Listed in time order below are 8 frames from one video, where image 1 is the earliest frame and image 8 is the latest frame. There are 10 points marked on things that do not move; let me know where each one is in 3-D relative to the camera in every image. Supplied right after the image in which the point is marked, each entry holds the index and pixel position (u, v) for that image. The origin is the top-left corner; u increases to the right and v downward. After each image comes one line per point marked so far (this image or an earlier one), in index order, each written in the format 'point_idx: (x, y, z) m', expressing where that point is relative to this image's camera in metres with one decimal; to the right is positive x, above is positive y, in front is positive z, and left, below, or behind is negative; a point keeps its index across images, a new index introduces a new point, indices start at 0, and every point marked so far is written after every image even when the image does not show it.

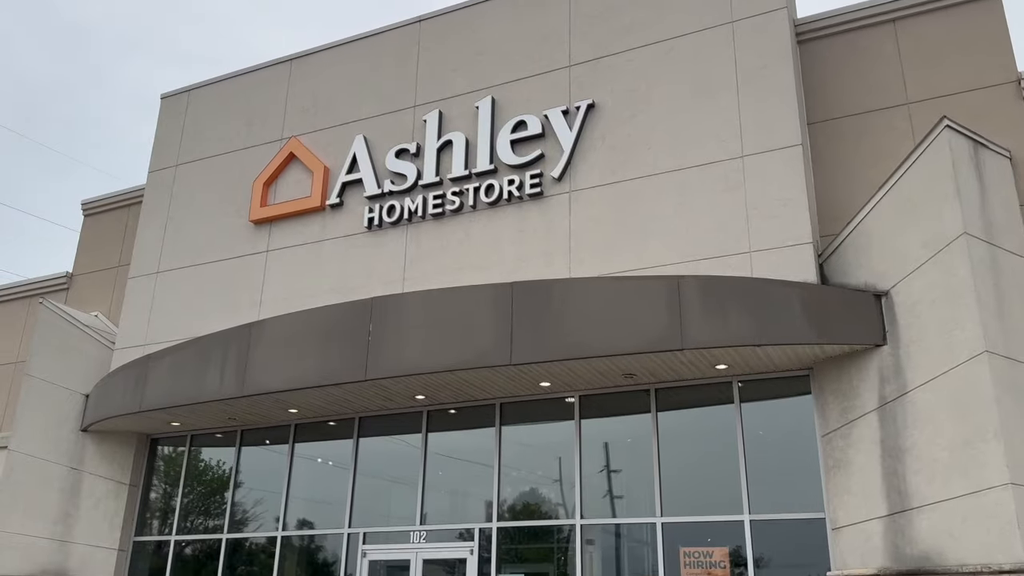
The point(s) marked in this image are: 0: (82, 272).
0: (-9.6, +0.4, +18.9) m
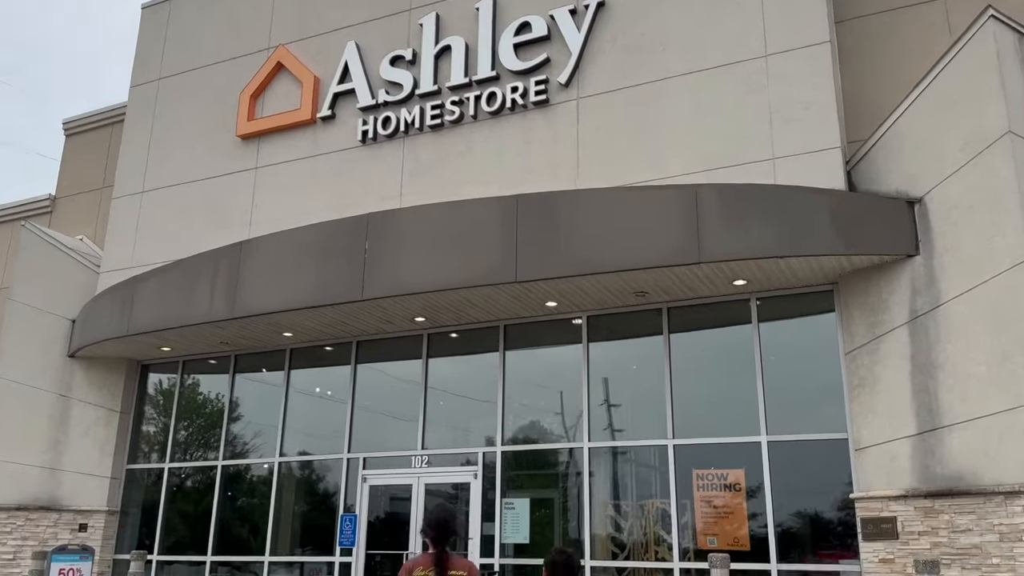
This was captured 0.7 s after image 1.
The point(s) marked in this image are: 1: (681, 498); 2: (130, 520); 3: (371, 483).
0: (-9.6, +2.0, +18.1) m
1: (+2.2, -2.8, +11.1) m
2: (-6.9, -4.2, +15.2) m
3: (-2.2, -3.1, +13.2) m
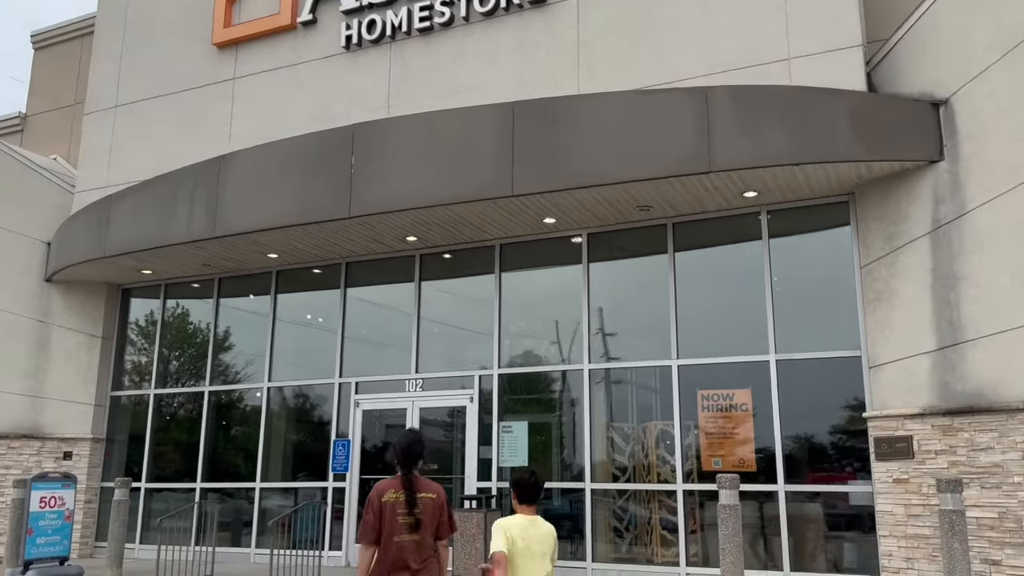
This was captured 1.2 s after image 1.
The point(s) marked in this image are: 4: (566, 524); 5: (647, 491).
0: (-9.7, +3.6, +17.2) m
1: (+2.2, -1.7, +10.7) m
2: (-6.9, -2.8, +14.8) m
3: (-2.2, -1.8, +12.8) m
4: (+0.7, -3.1, +11.0) m
5: (+1.7, -2.6, +10.7) m
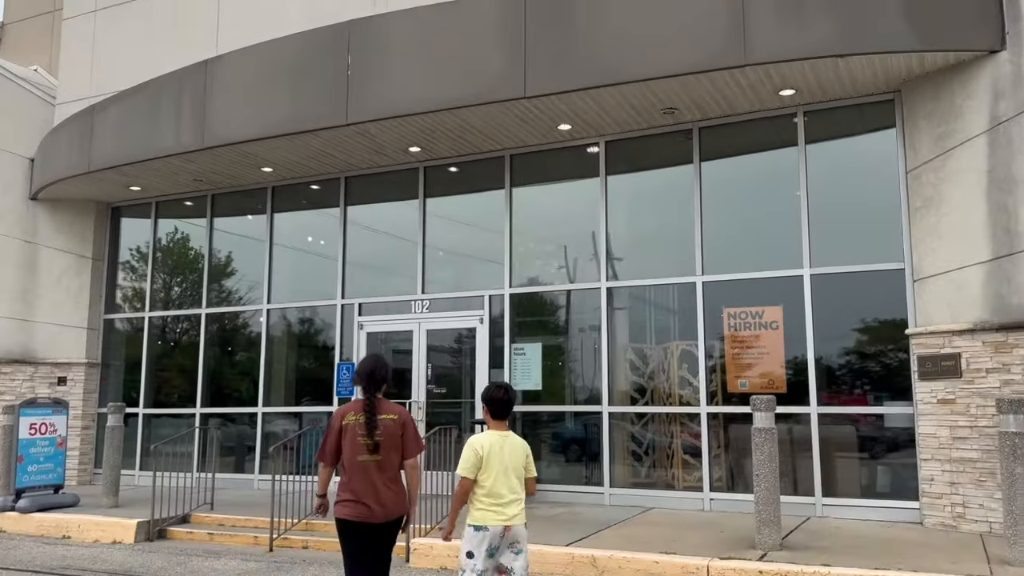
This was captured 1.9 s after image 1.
0: (-9.5, +5.1, +16.2) m
1: (+2.4, -0.6, +10.0) m
2: (-6.7, -1.4, +14.3) m
3: (-2.1, -0.6, +12.2) m
4: (+0.9, -2.0, +10.5) m
5: (+1.9, -1.5, +10.1) m
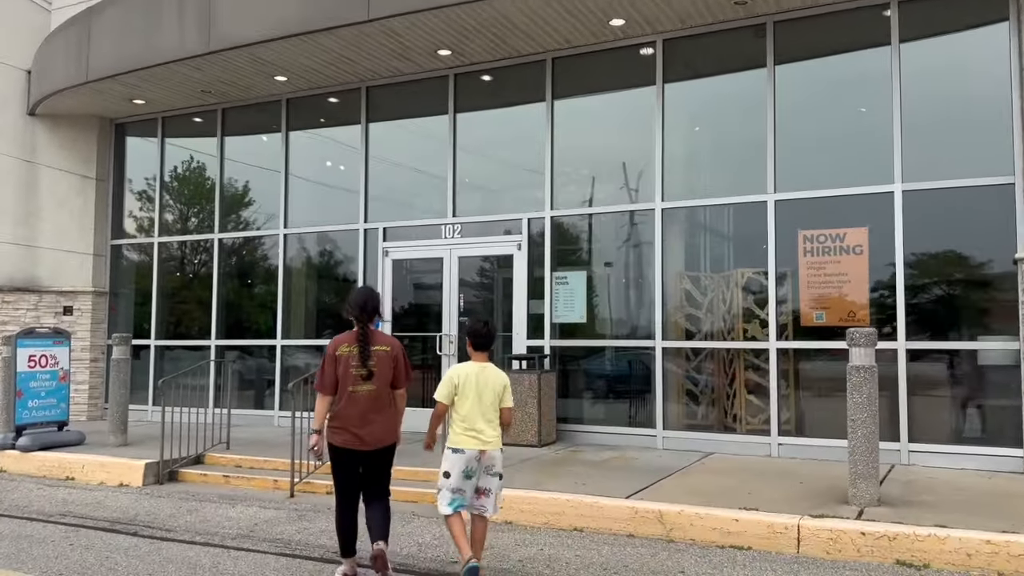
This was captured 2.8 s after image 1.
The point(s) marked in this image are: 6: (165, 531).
0: (-8.9, +6.5, +14.9) m
1: (+2.8, +0.2, +8.9) m
2: (-6.2, -0.2, +13.4) m
3: (-1.5, +0.4, +11.2) m
4: (+1.4, -1.1, +9.5) m
5: (+2.4, -0.7, +9.1) m
6: (-2.7, -1.9, +6.6) m
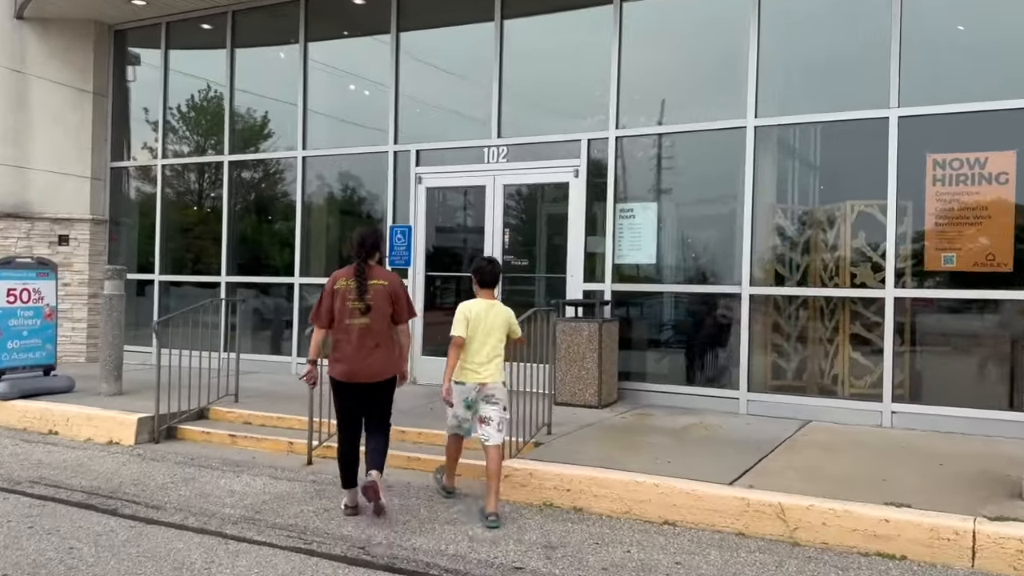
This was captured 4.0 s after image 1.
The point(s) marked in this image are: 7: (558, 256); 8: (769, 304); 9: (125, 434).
0: (-8.1, +7.6, +13.1) m
1: (+3.4, +0.8, +7.3) m
2: (-5.5, +0.8, +12.1) m
3: (-0.9, +1.2, +9.7) m
4: (+1.9, -0.5, +8.1) m
5: (+2.9, -0.1, +7.6) m
6: (-2.3, -1.4, +5.3) m
7: (+0.5, +0.3, +8.9) m
8: (+2.4, -0.1, +7.9) m
9: (-3.3, -1.3, +7.2) m
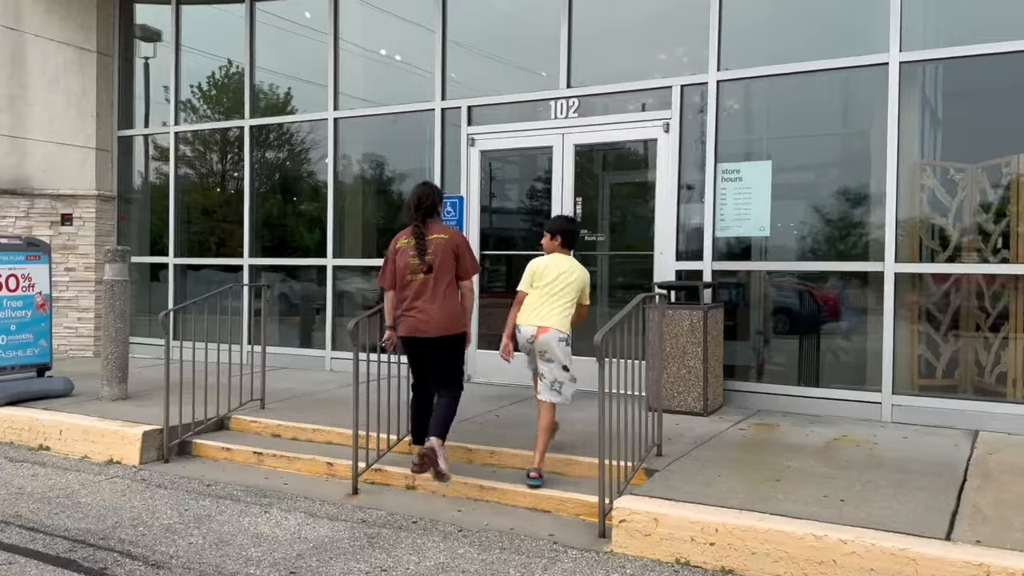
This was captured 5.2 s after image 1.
0: (-7.4, +7.8, +11.7) m
1: (+4.0, +1.0, +5.8) m
2: (-4.8, +1.0, +10.7) m
3: (-0.3, +1.4, +8.2) m
4: (+2.5, -0.3, +6.6) m
5: (+3.5, +0.1, +6.1) m
6: (-1.7, -1.3, +4.0) m
7: (+1.1, +0.5, +7.4) m
8: (+3.0, 0.0, +6.4) m
9: (-2.7, -1.1, +5.9) m
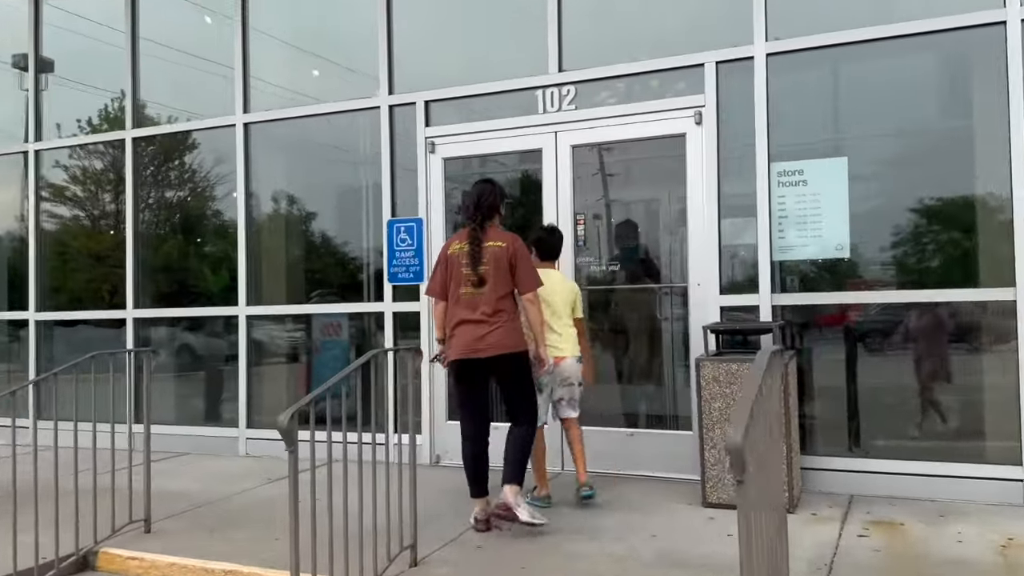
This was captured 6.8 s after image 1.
0: (-8.2, +7.0, +9.4) m
1: (+4.0, +0.8, +4.3) m
2: (-5.2, +0.3, +8.4) m
3: (-0.5, +1.0, +6.4) m
4: (+2.5, -0.6, +5.0) m
5: (+3.5, -0.1, +4.5) m
6: (-1.4, -1.6, +1.9) m
7: (+1.0, +0.2, +5.7) m
8: (+3.0, -0.2, +4.8) m
9: (-2.6, -1.5, +3.7) m
